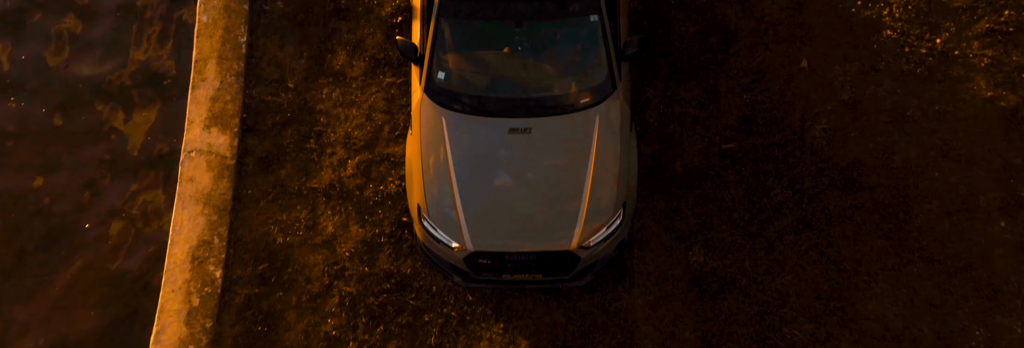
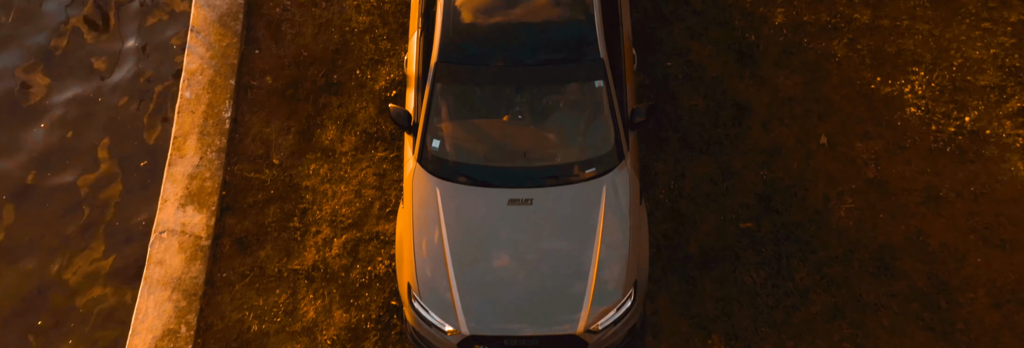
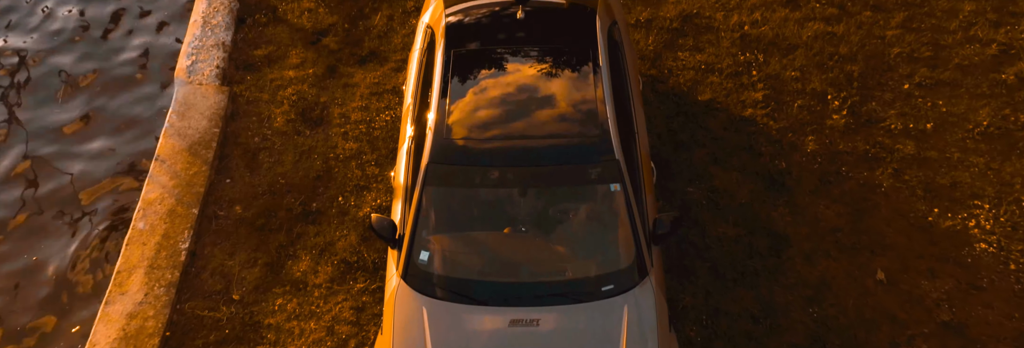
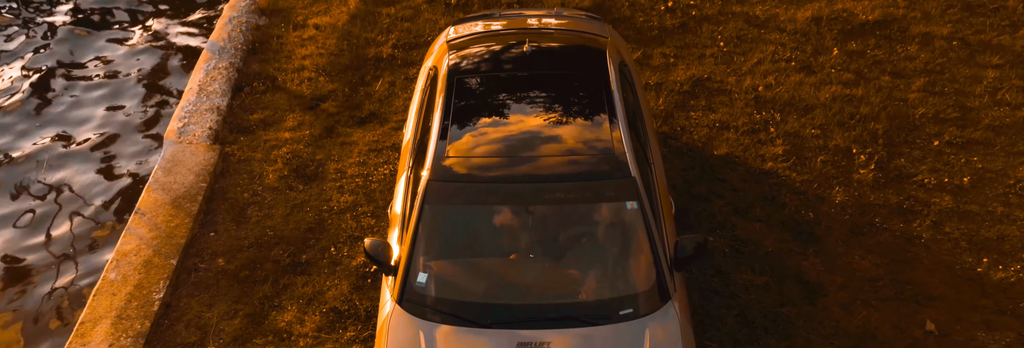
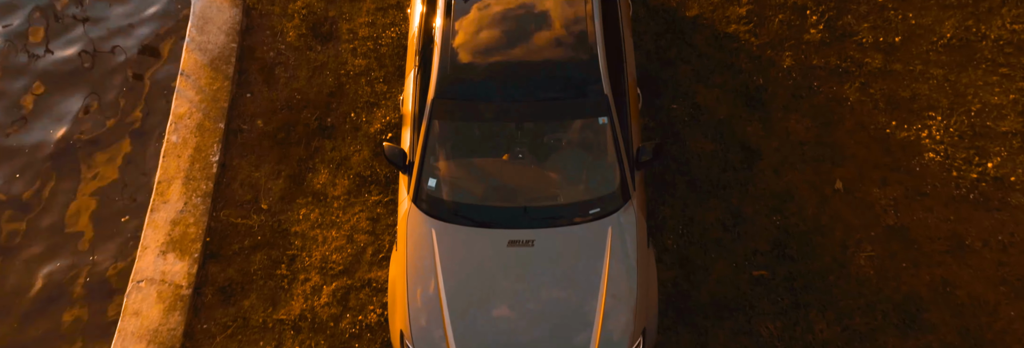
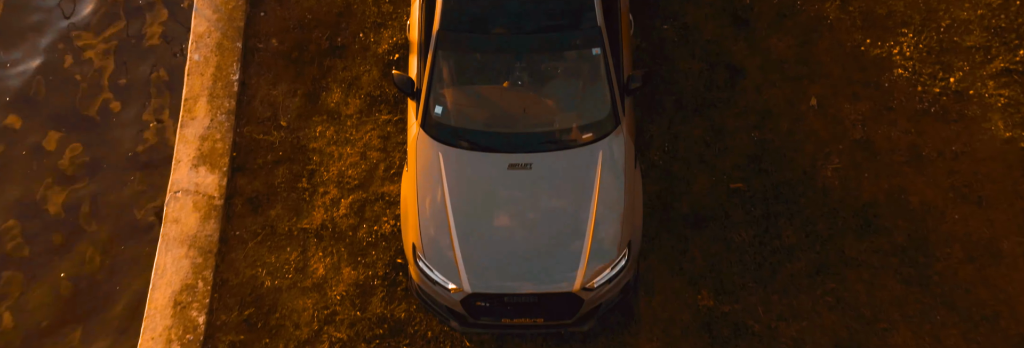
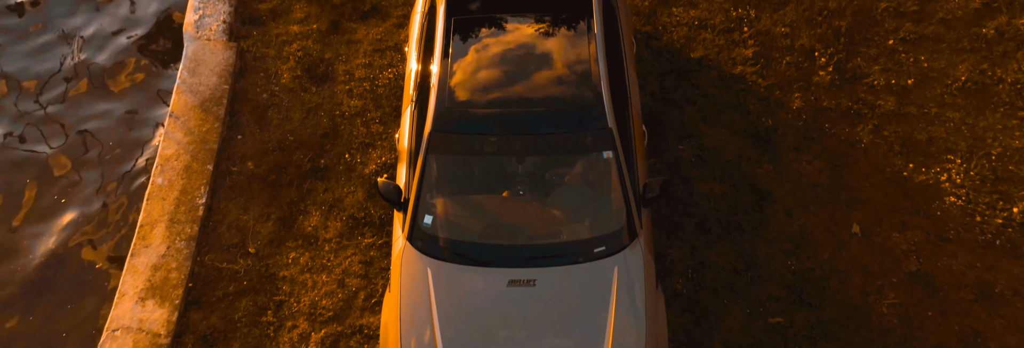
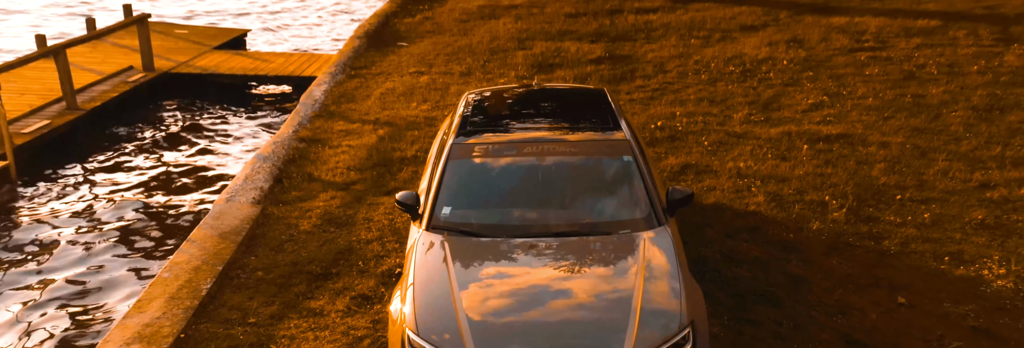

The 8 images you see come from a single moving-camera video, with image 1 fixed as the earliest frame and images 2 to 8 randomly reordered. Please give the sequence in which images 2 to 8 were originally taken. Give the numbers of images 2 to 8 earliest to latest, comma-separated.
6, 2, 5, 7, 3, 4, 8
